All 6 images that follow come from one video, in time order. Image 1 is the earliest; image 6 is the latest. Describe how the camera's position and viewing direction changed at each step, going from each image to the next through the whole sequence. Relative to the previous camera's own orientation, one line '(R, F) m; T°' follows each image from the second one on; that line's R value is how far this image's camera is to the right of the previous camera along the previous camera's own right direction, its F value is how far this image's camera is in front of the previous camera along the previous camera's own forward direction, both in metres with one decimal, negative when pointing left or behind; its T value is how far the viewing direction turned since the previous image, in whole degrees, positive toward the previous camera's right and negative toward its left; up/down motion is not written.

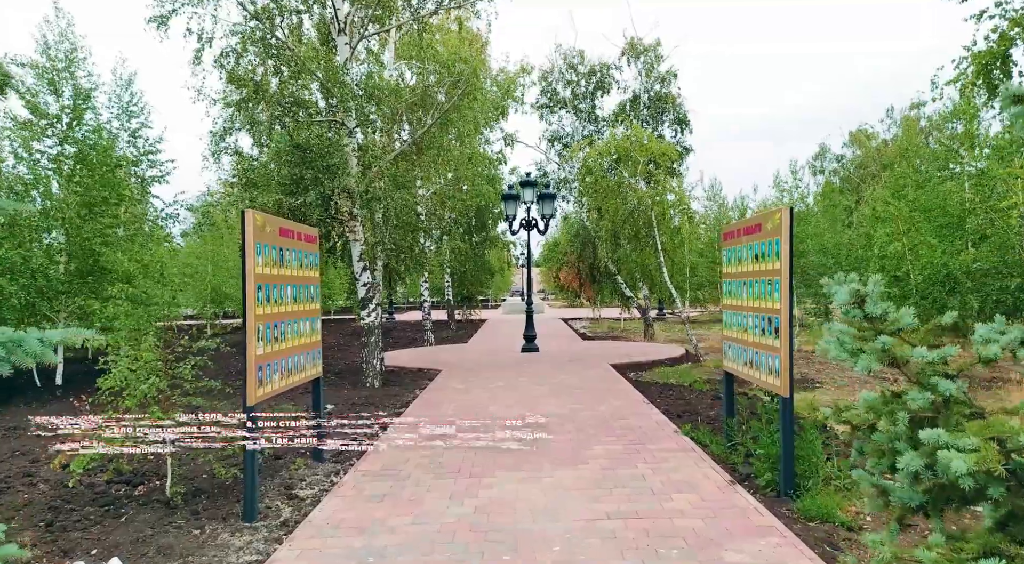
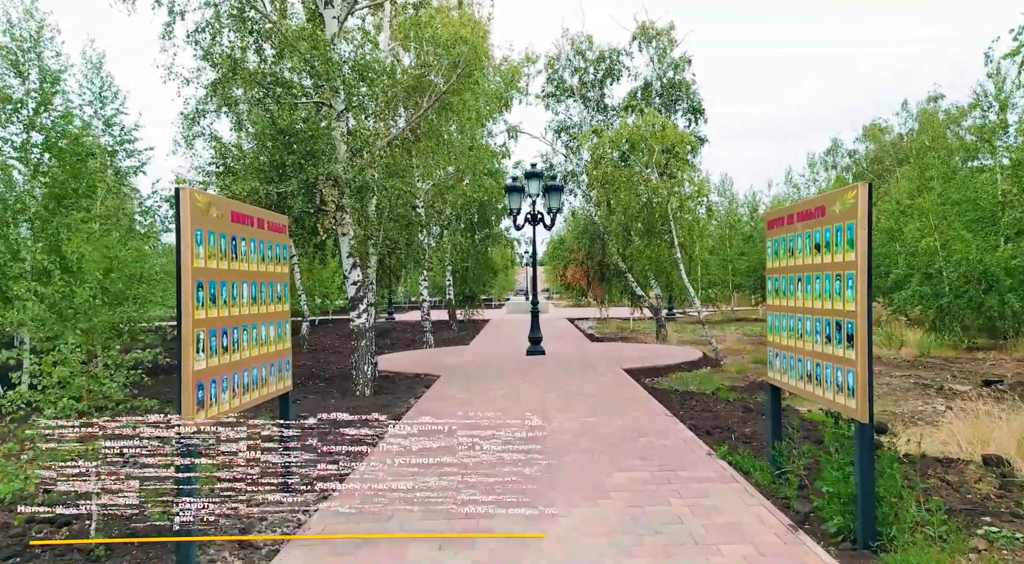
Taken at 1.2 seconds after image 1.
(0.0, +0.9) m; 0°
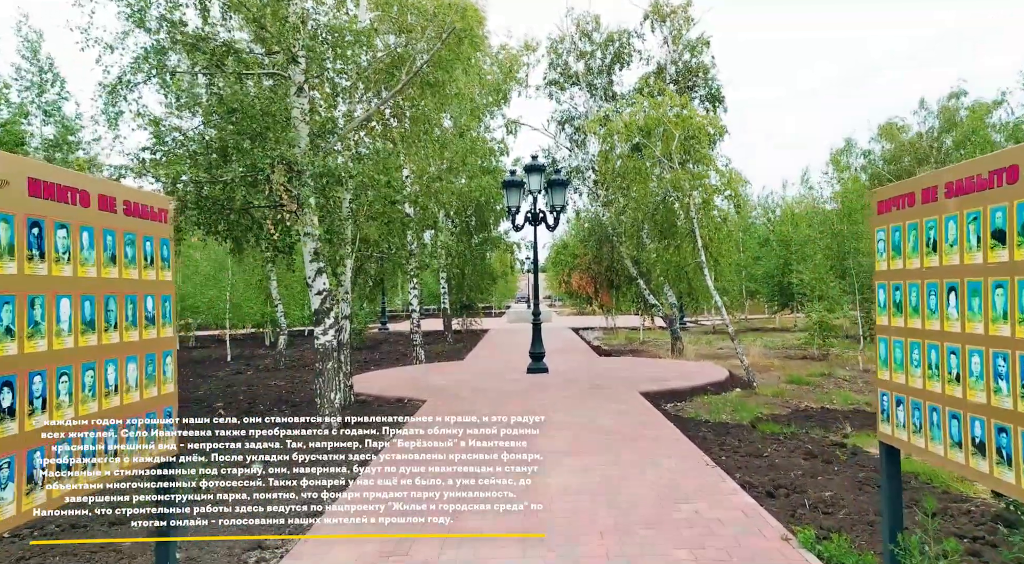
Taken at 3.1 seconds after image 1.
(+0.1, +1.6) m; 0°
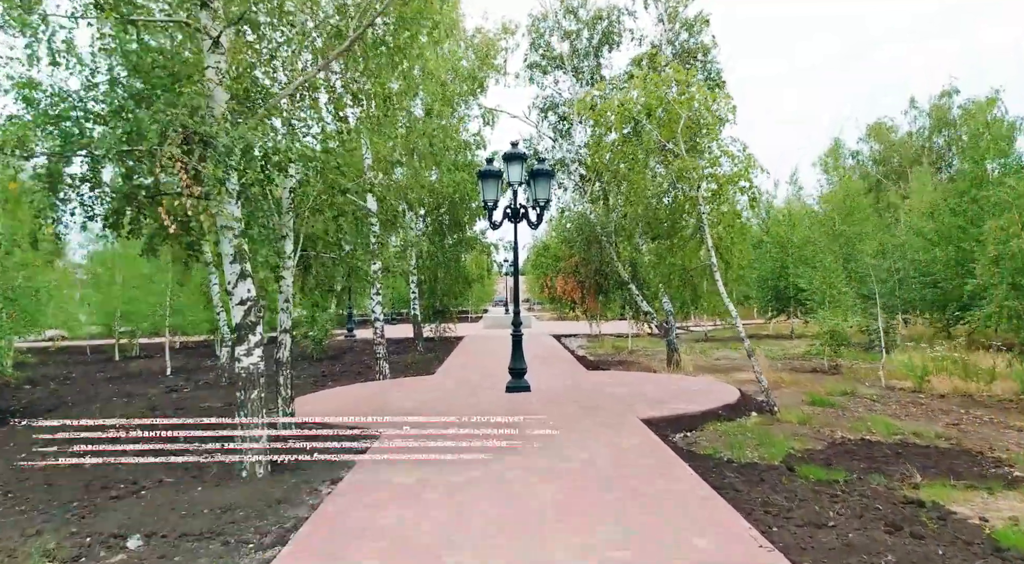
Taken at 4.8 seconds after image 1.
(0.0, +1.6) m; +2°
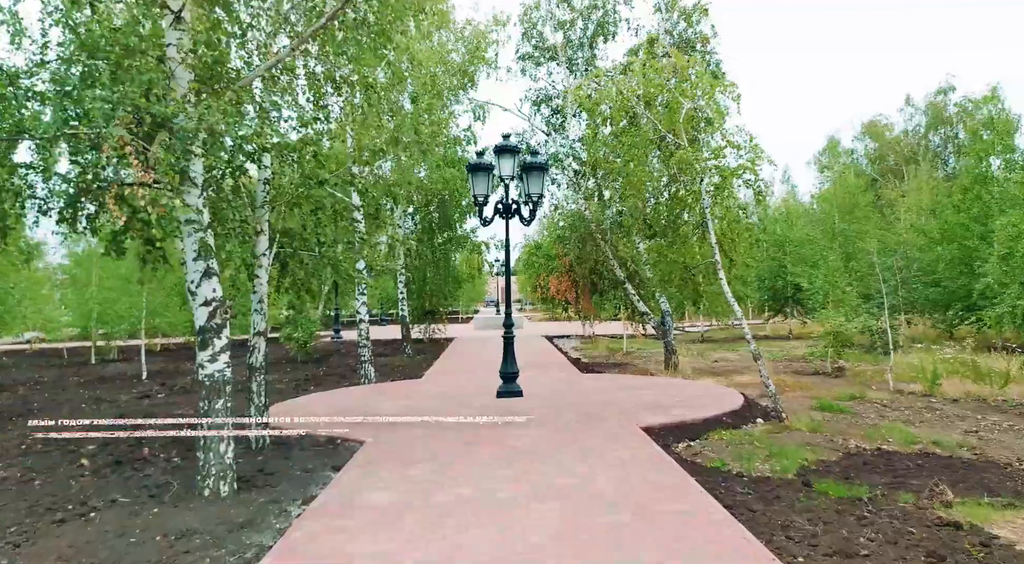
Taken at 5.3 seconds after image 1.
(0.0, +0.5) m; +1°
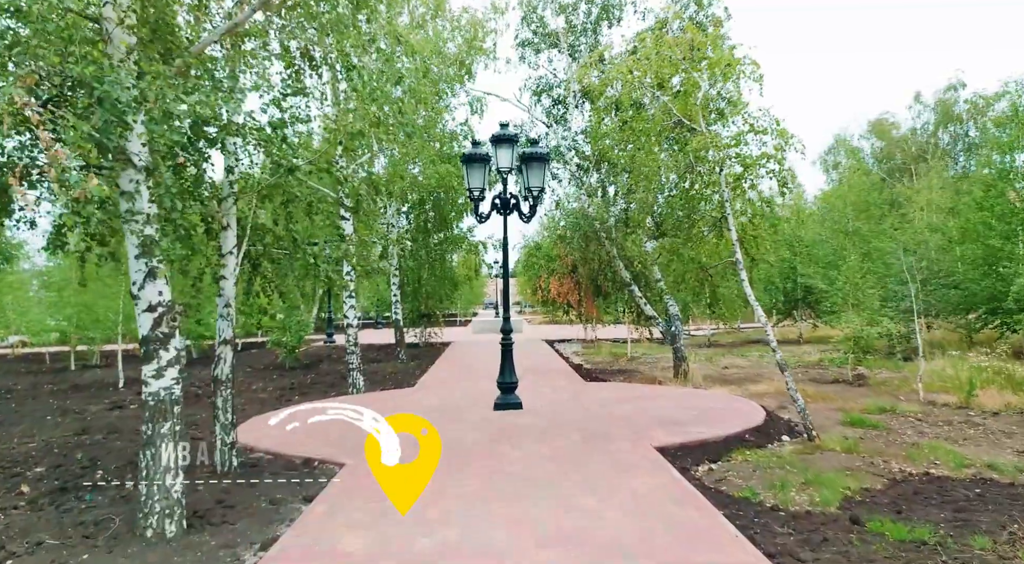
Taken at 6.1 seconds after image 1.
(0.0, +0.8) m; 0°
